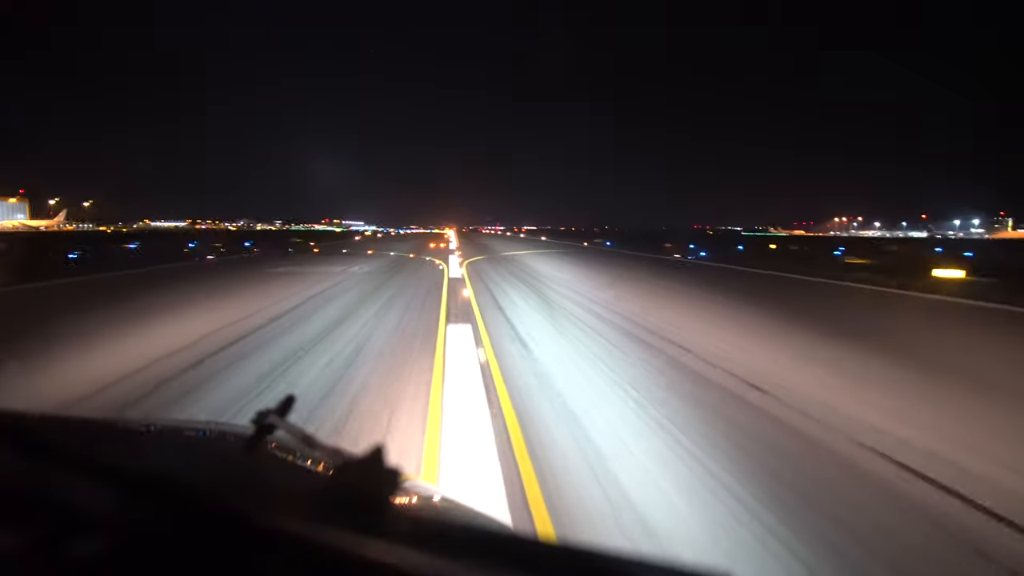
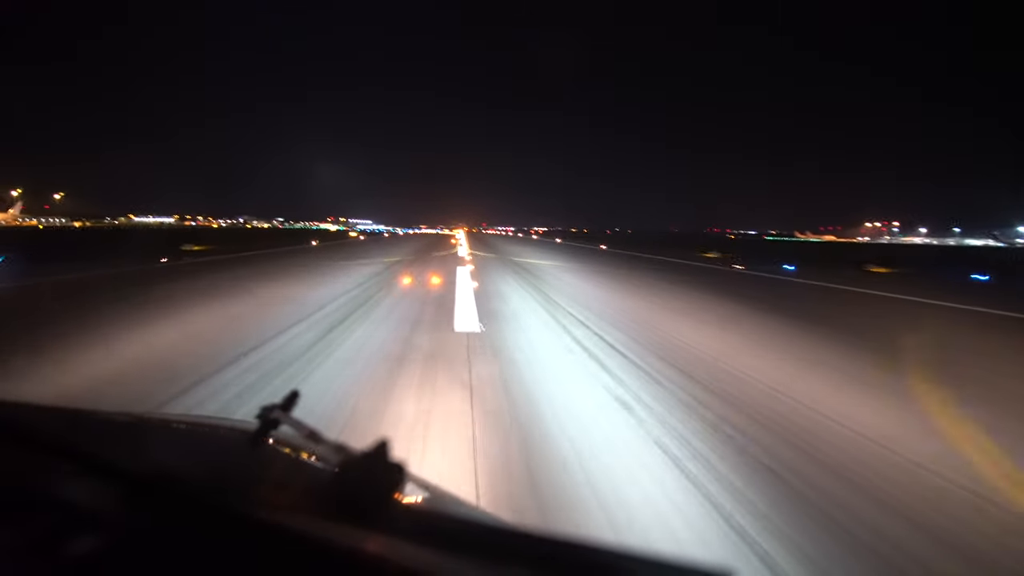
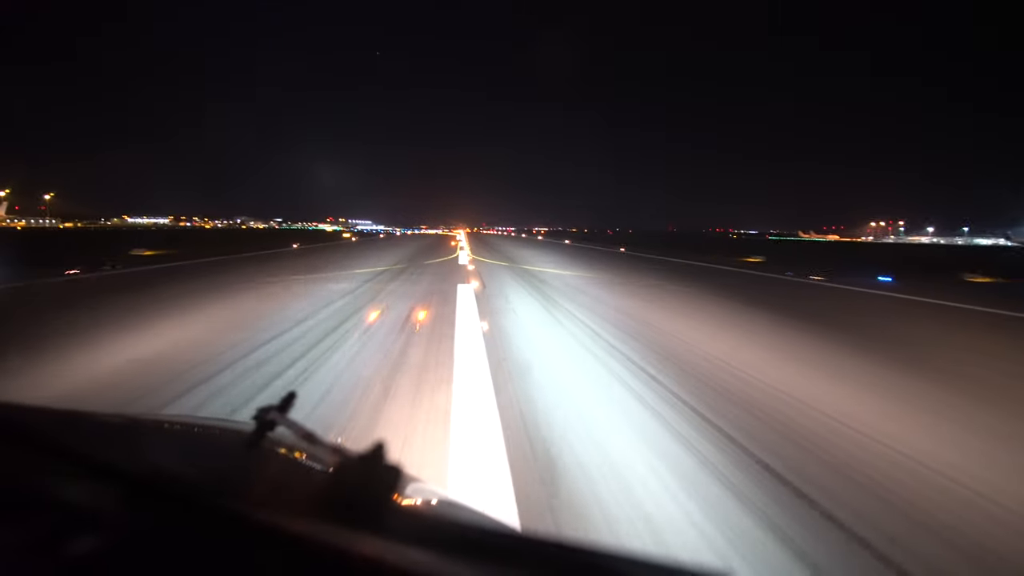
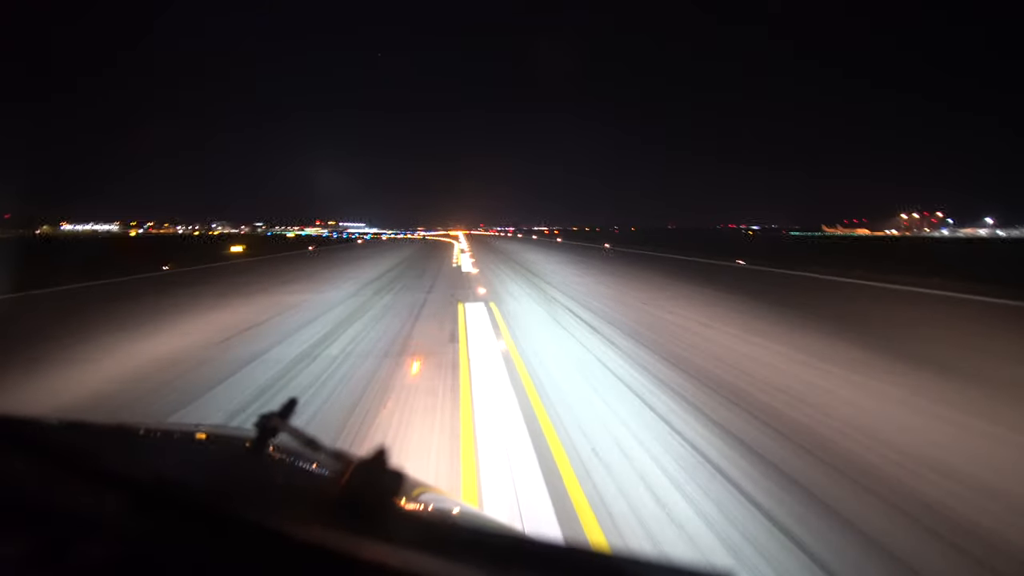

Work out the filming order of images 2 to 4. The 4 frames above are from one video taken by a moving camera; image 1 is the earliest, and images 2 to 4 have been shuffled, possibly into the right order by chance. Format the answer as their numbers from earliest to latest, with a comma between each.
2, 3, 4
